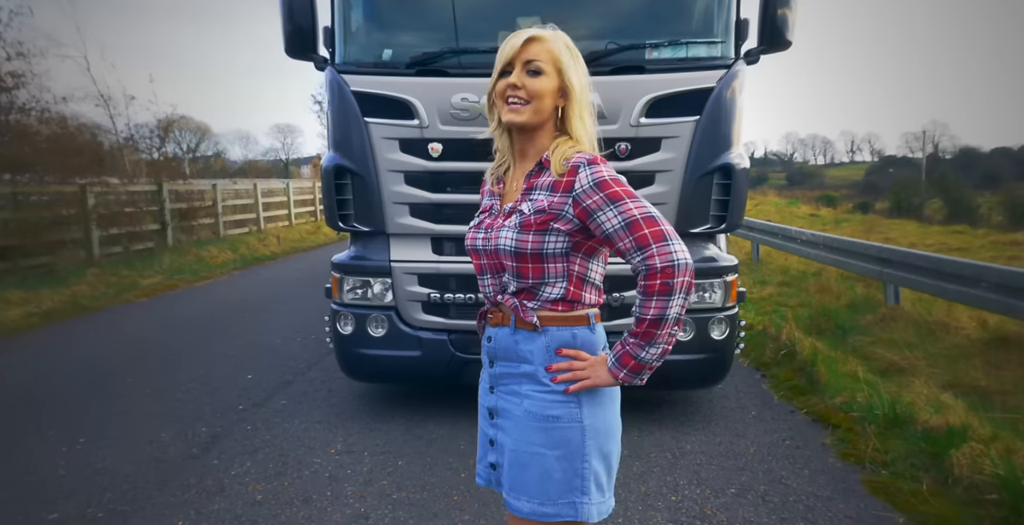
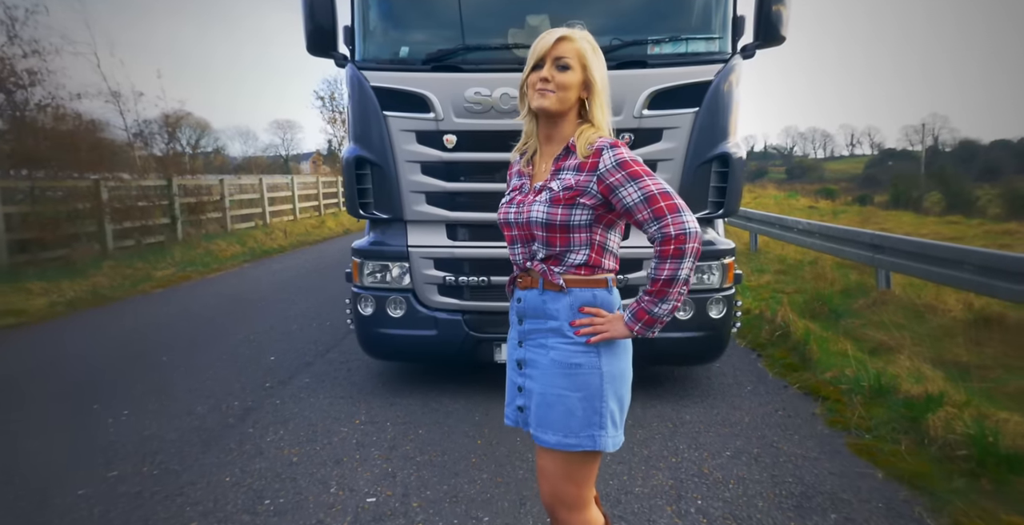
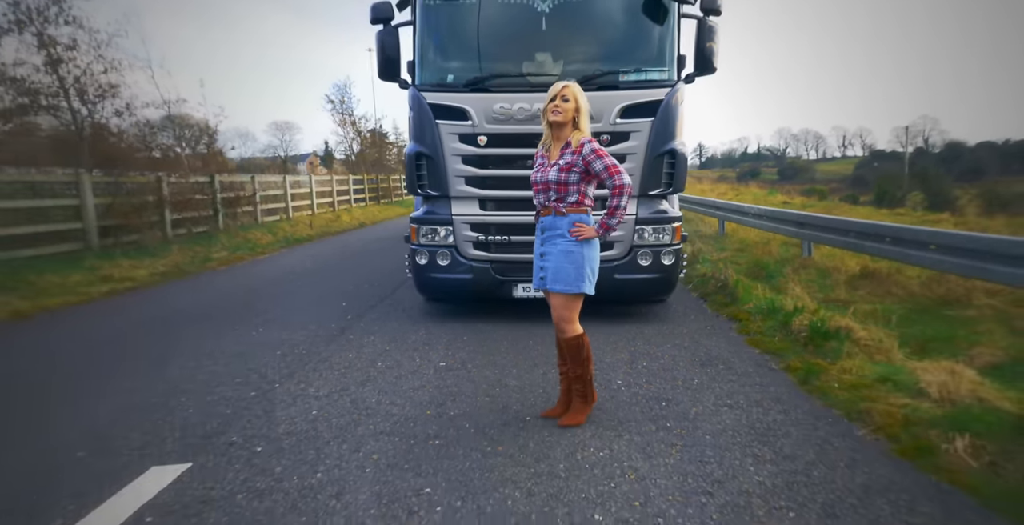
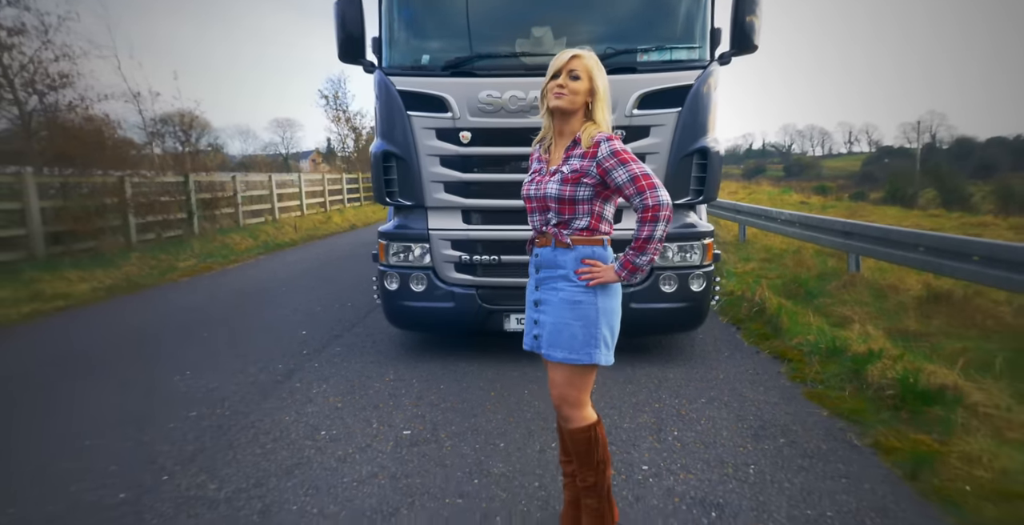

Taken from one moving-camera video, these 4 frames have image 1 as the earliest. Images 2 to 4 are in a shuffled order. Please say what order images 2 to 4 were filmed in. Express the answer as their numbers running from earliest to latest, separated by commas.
2, 4, 3
